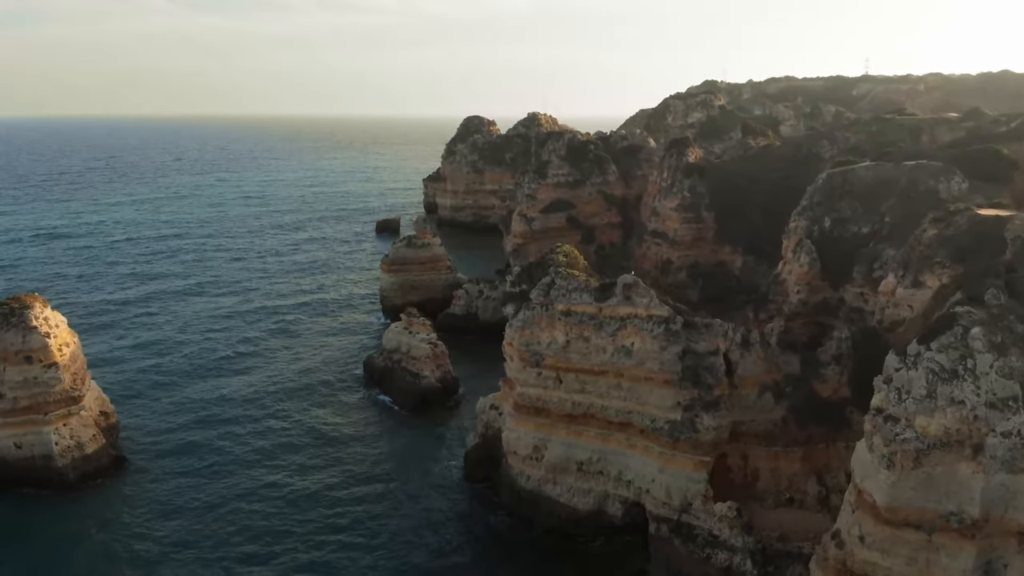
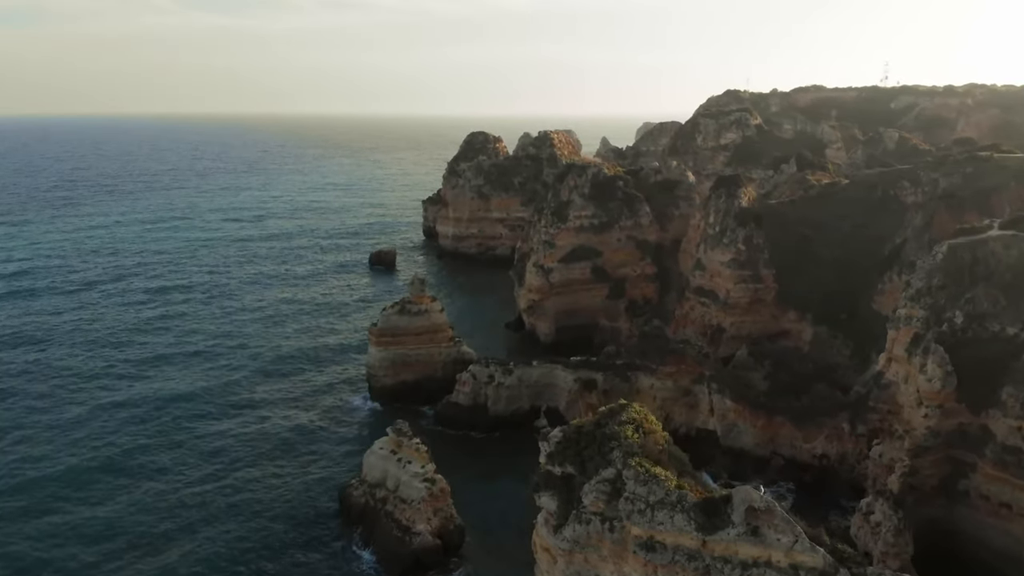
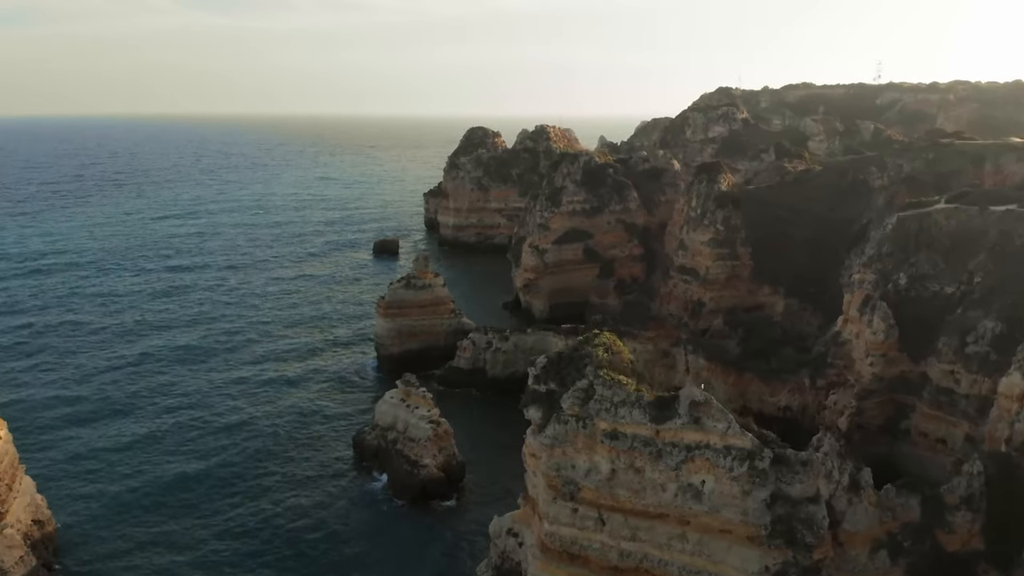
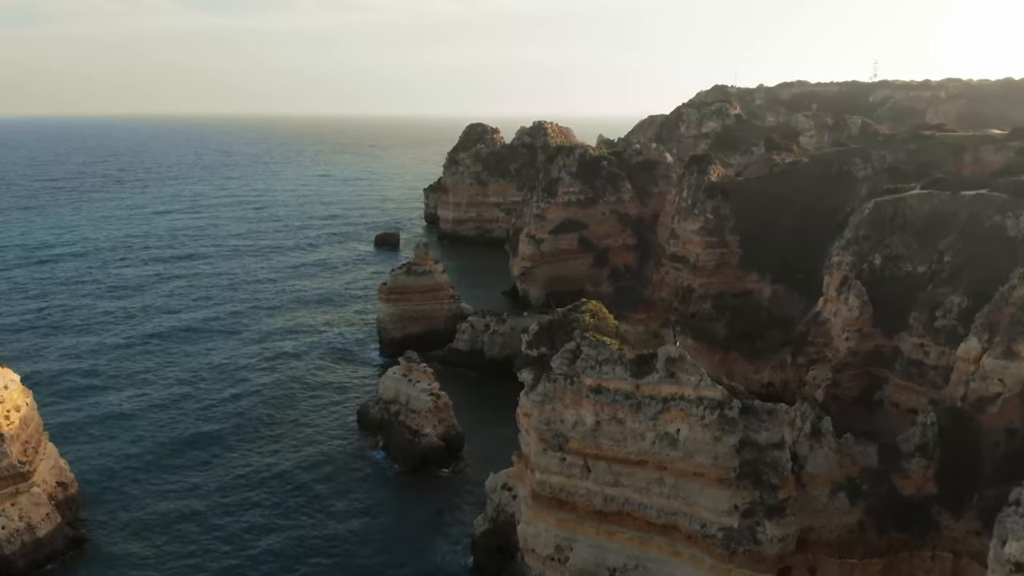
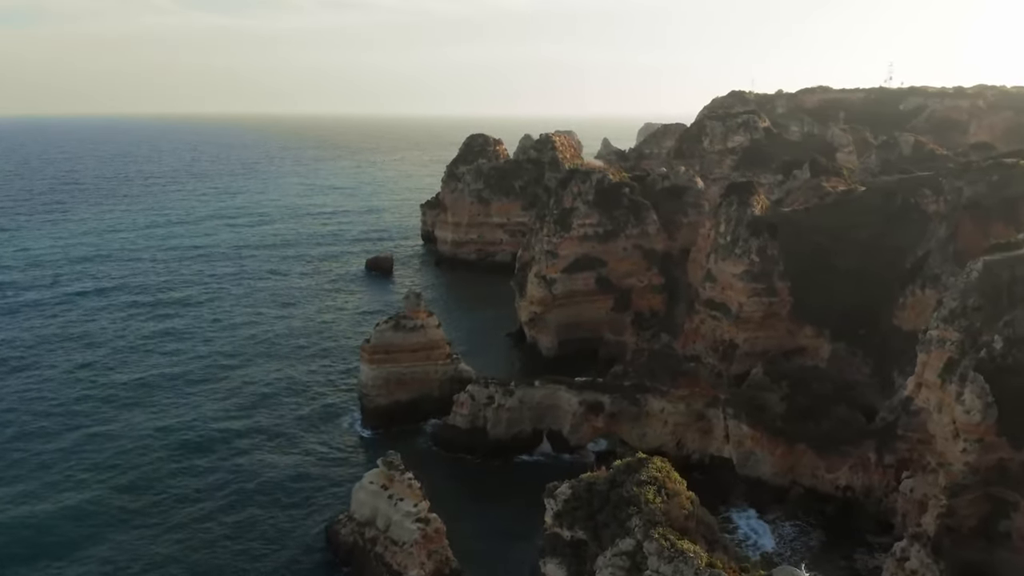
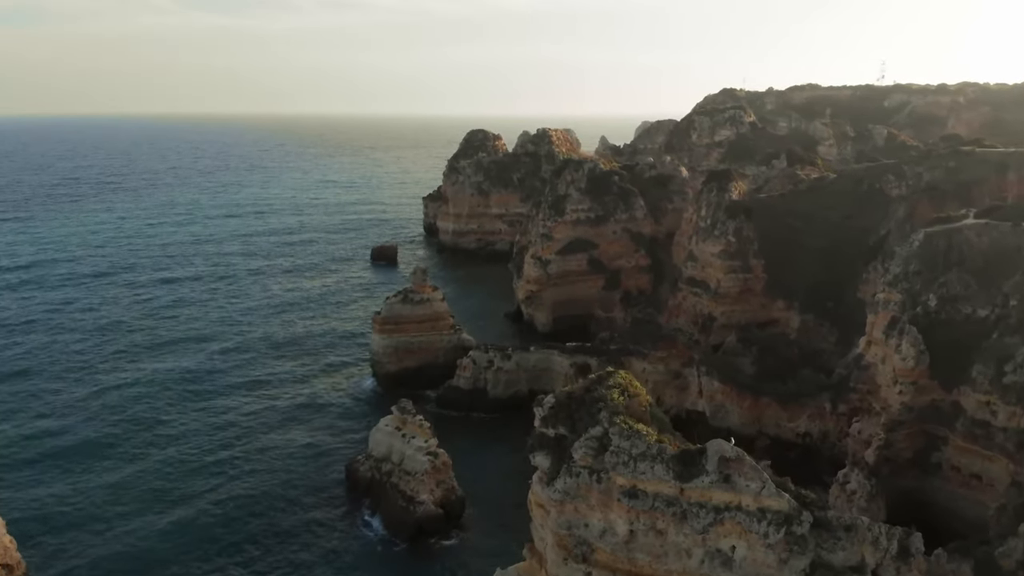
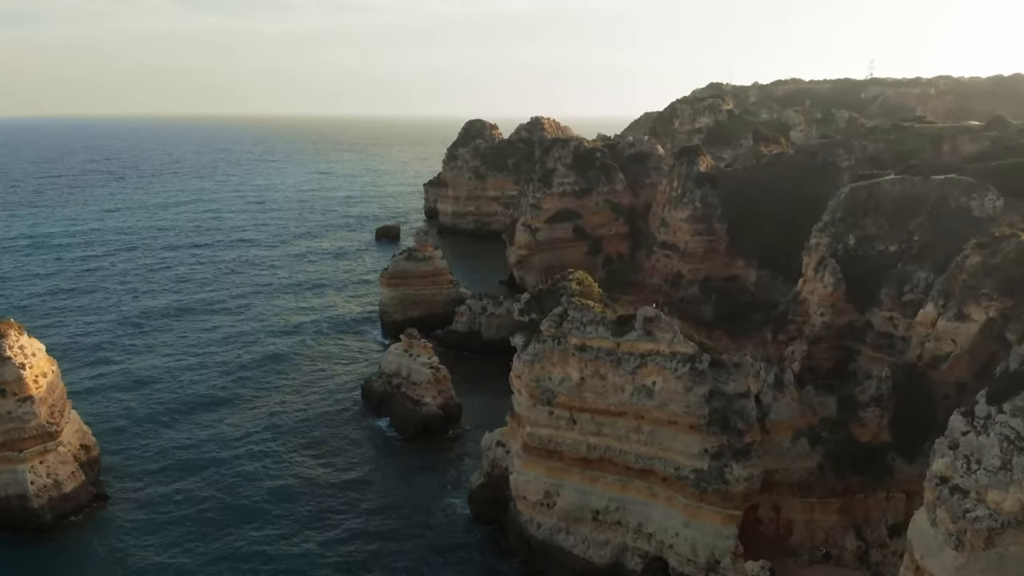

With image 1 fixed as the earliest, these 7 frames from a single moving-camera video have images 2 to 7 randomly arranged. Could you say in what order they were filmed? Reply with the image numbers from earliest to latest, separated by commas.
7, 4, 3, 6, 2, 5
